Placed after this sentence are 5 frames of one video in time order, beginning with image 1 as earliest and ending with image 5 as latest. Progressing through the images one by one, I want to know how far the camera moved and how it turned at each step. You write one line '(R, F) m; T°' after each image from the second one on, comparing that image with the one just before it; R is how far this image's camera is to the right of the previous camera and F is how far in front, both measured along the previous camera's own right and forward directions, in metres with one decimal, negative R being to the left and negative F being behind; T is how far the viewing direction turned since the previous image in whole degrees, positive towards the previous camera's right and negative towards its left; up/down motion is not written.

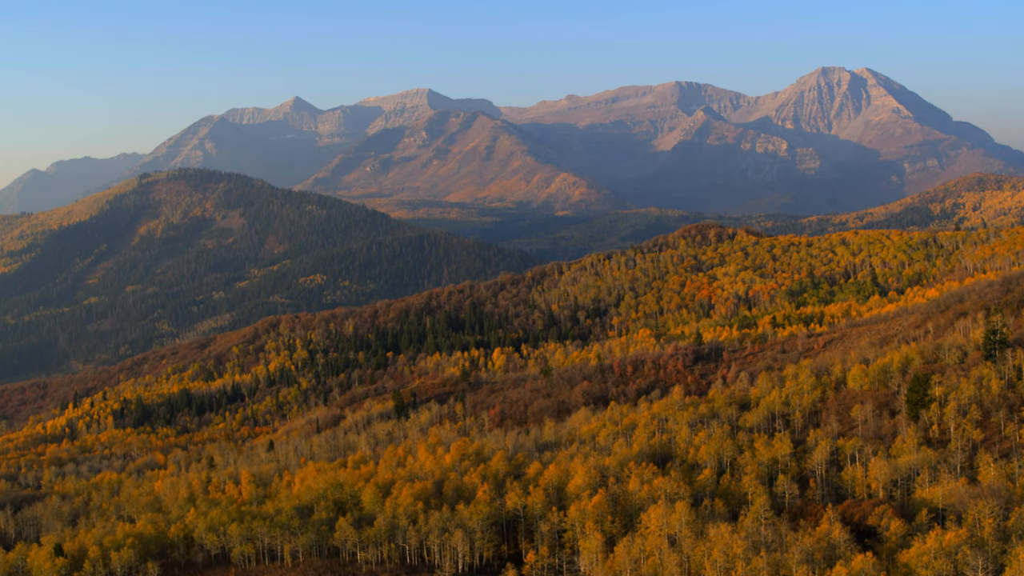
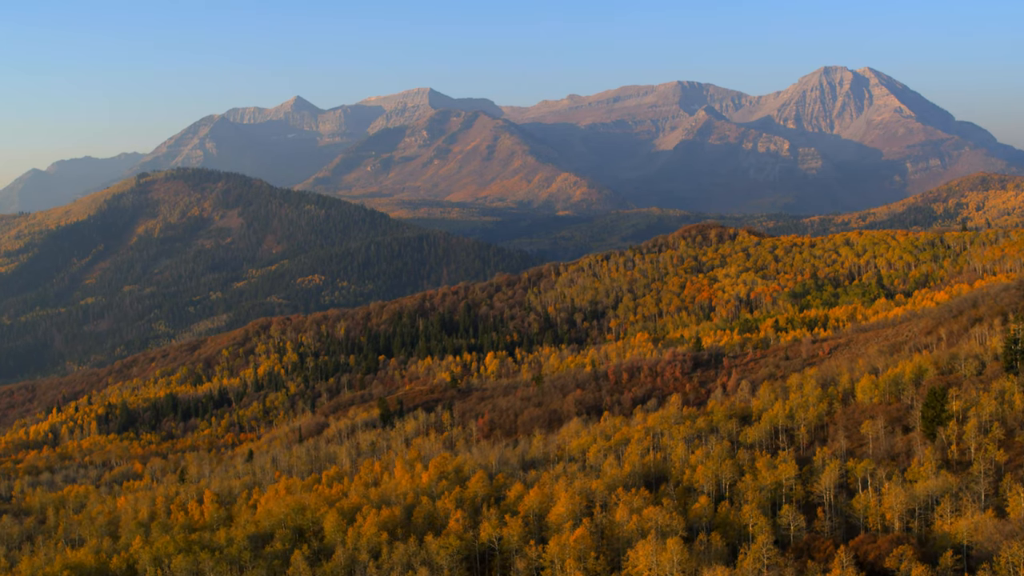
(+2.3, +7.1) m; 0°
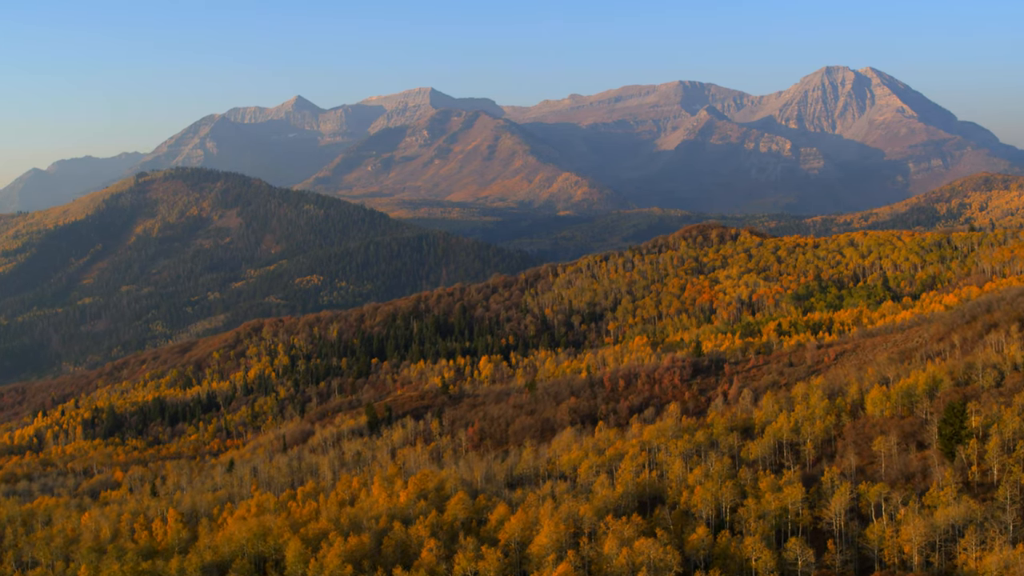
(+1.8, +6.2) m; 0°
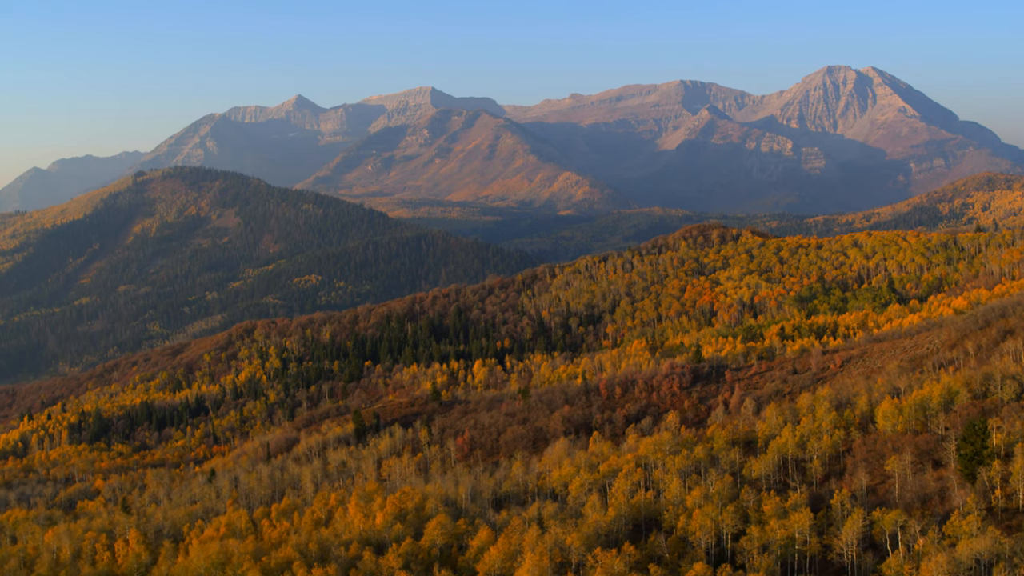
(+1.6, +5.8) m; 0°
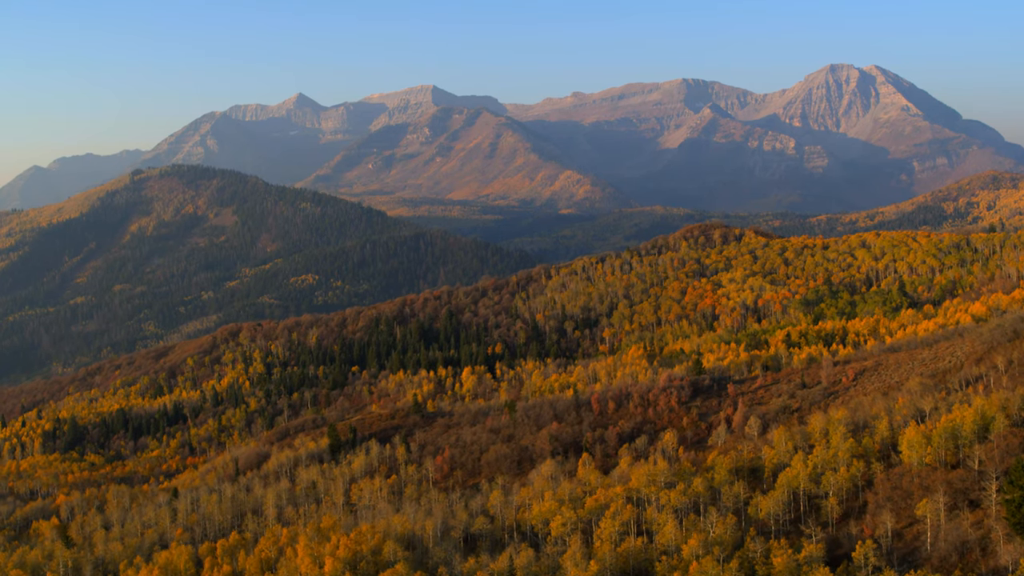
(+2.9, +10.5) m; 0°
